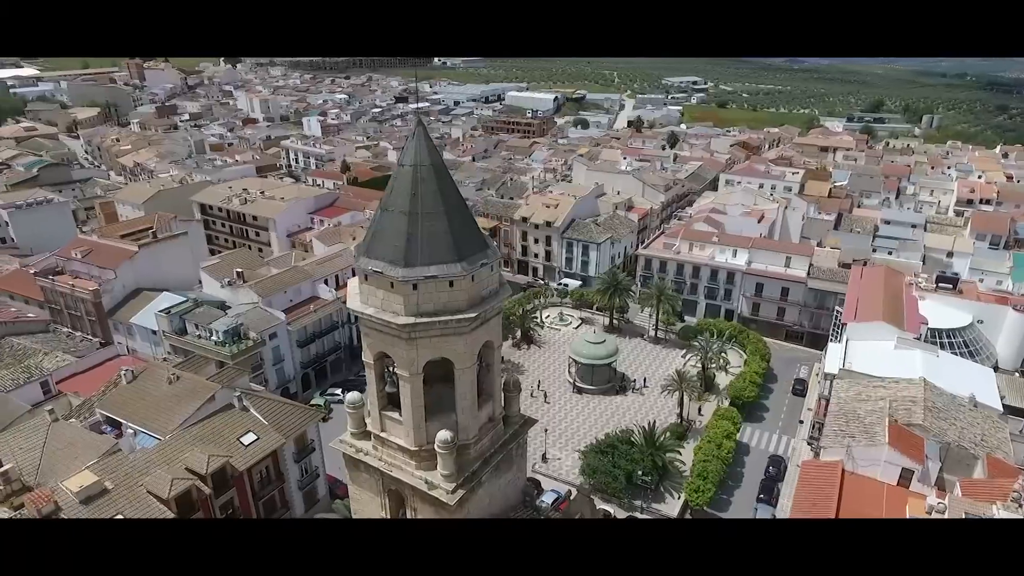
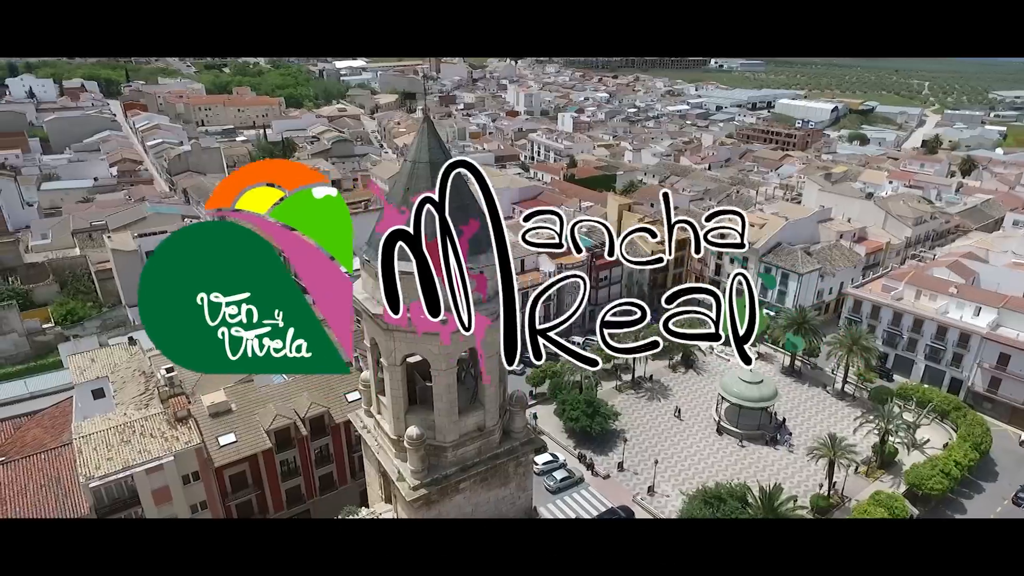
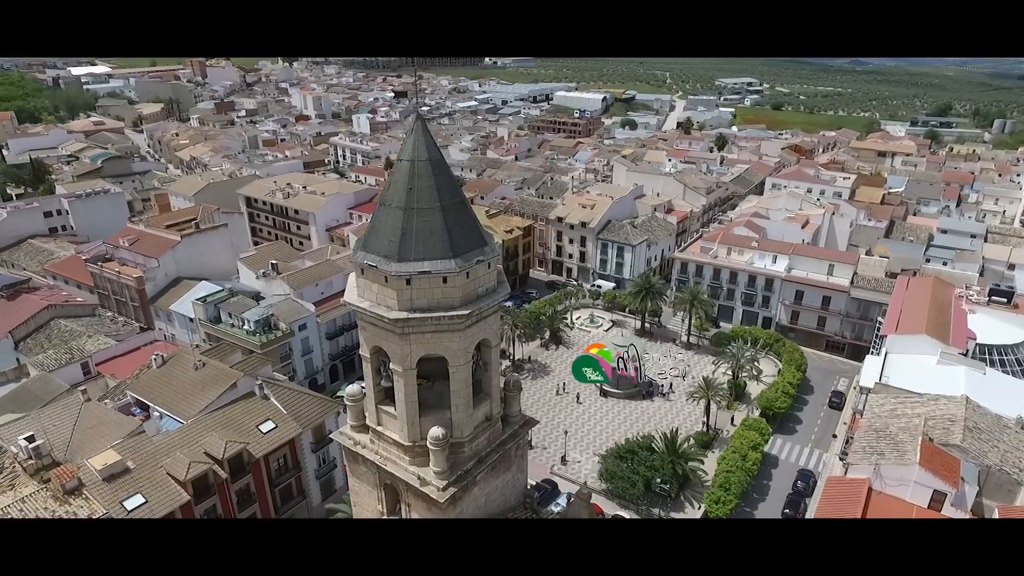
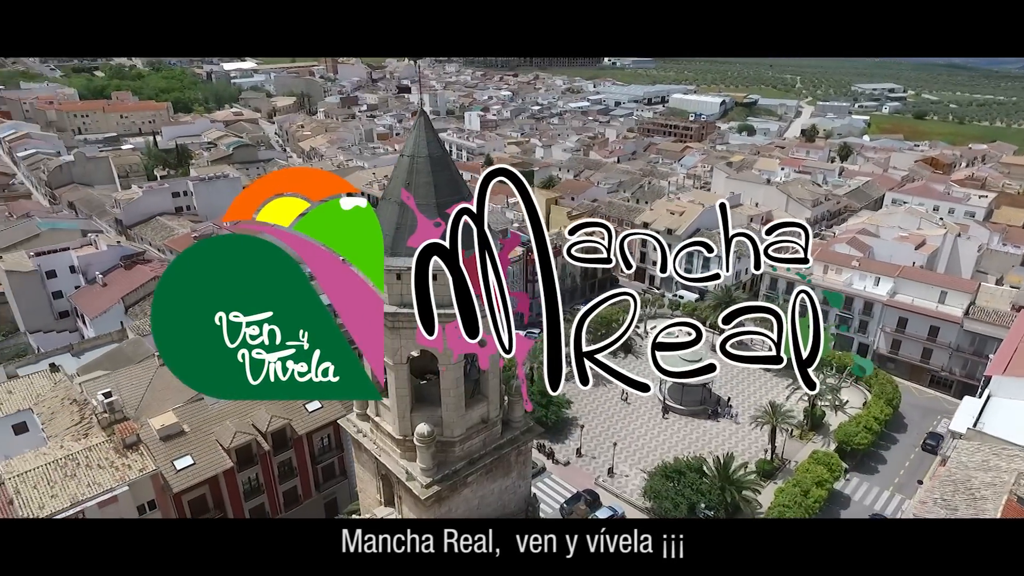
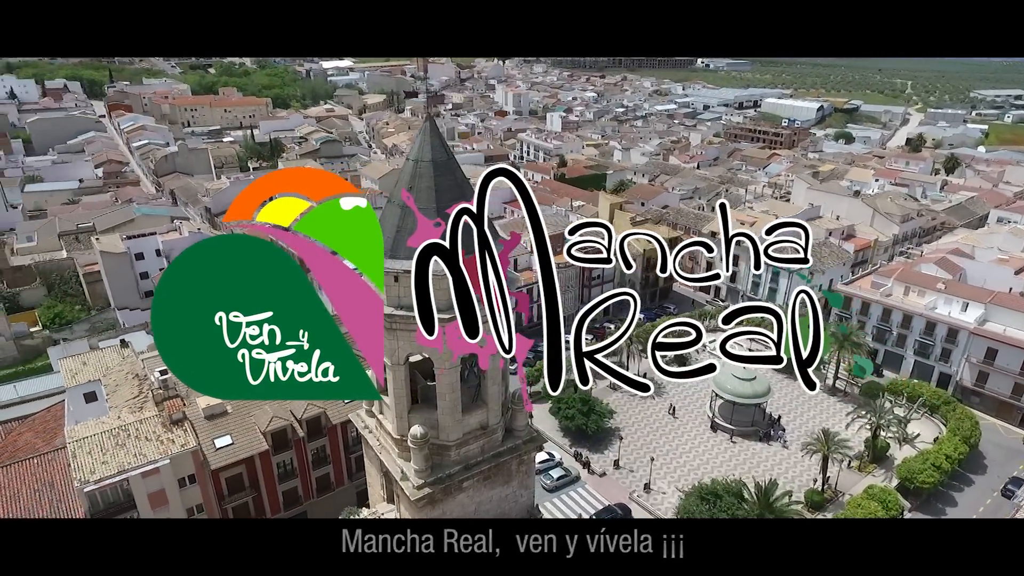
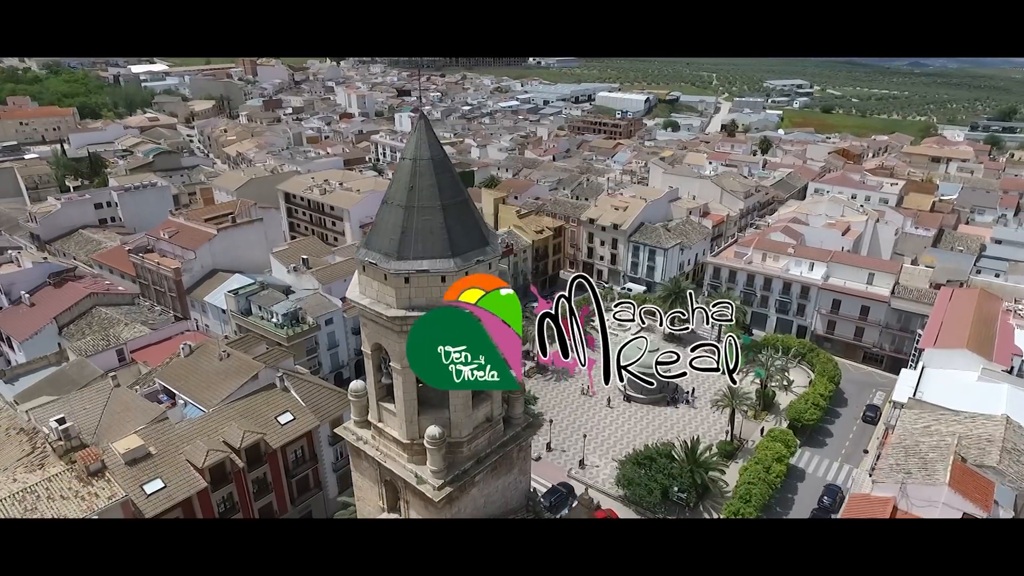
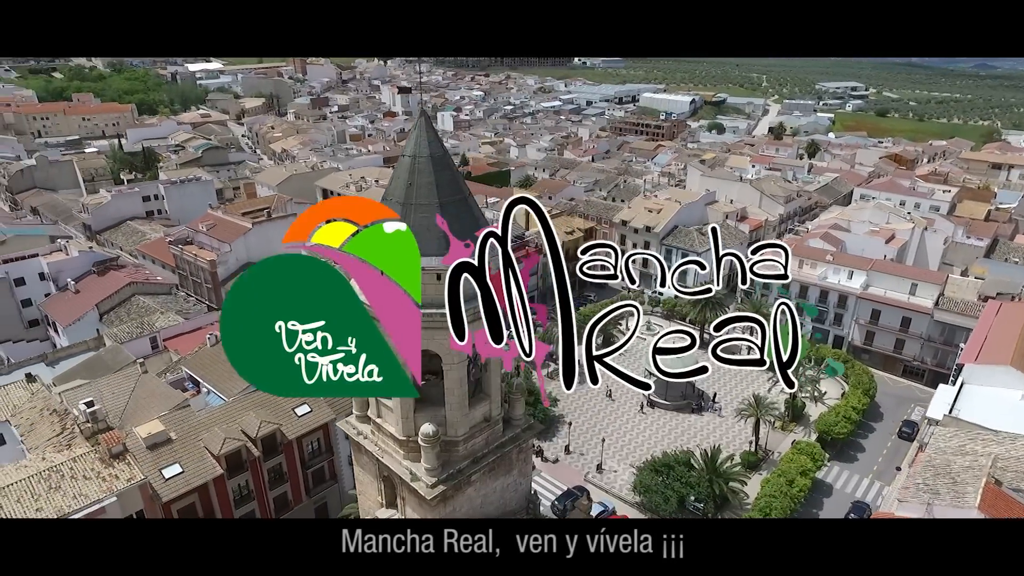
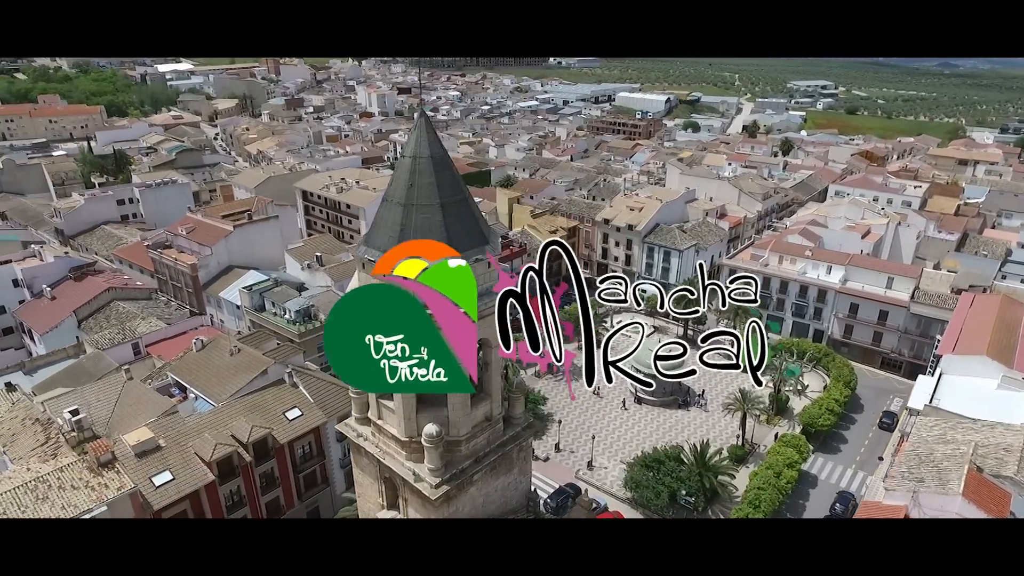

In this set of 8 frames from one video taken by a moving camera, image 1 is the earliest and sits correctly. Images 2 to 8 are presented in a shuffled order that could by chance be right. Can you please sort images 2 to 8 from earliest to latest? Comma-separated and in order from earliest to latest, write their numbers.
3, 6, 8, 7, 4, 5, 2
